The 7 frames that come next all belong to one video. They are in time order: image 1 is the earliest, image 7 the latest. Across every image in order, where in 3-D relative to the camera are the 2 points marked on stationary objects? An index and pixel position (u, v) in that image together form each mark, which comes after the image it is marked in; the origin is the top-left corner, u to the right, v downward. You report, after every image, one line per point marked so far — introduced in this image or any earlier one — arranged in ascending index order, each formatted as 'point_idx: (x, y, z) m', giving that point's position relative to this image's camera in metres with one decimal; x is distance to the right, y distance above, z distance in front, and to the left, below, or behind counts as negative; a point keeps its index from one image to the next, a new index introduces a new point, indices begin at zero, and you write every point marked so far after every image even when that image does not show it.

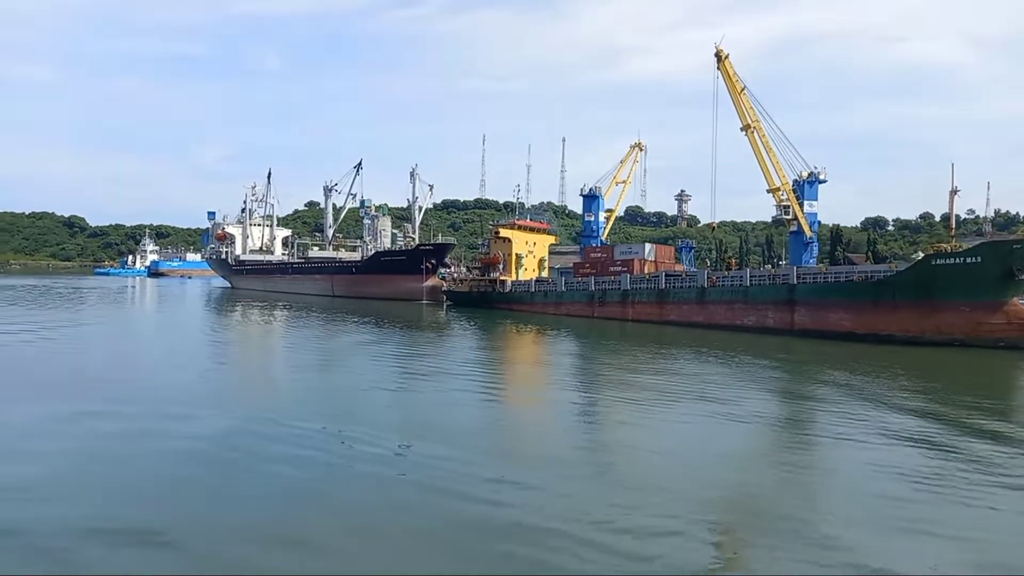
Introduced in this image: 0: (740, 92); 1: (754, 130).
0: (+5.7, +4.8, +17.0) m
1: (+6.2, +4.0, +17.5) m
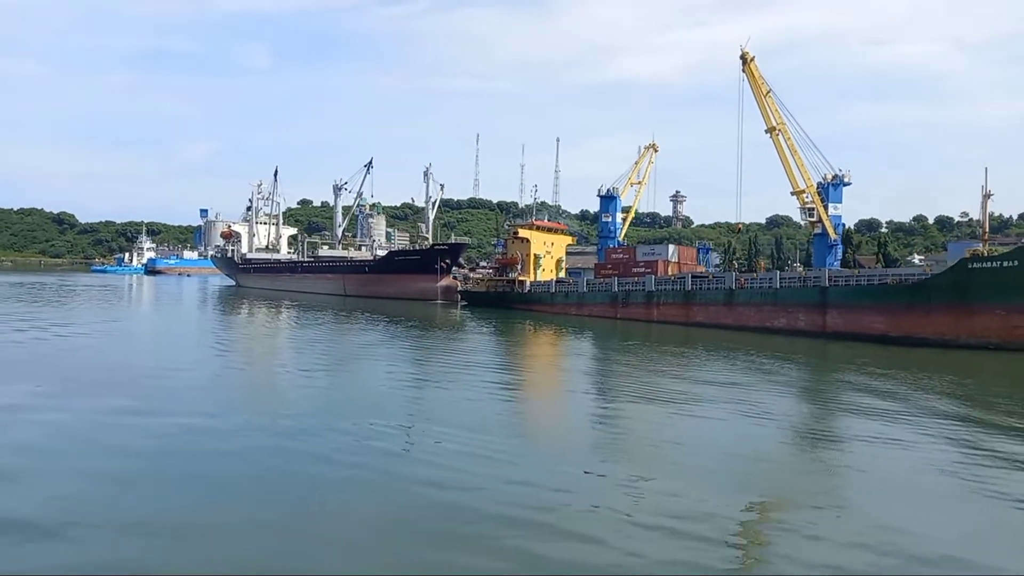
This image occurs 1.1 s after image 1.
0: (+6.3, +4.8, +17.0) m
1: (+6.9, +4.0, +17.4) m
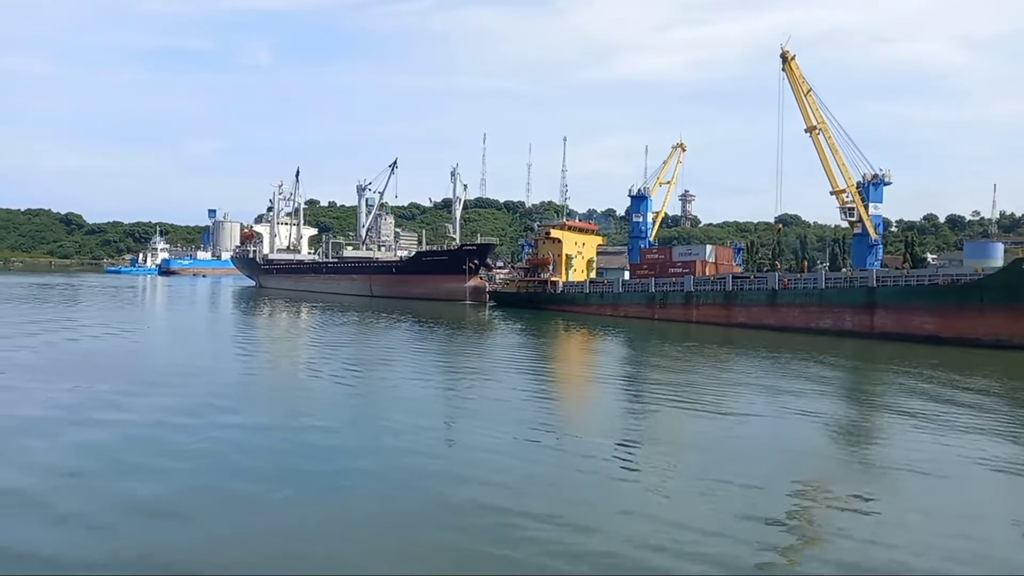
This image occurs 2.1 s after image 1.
0: (+7.3, +4.8, +16.9) m
1: (+7.8, +3.9, +17.4) m
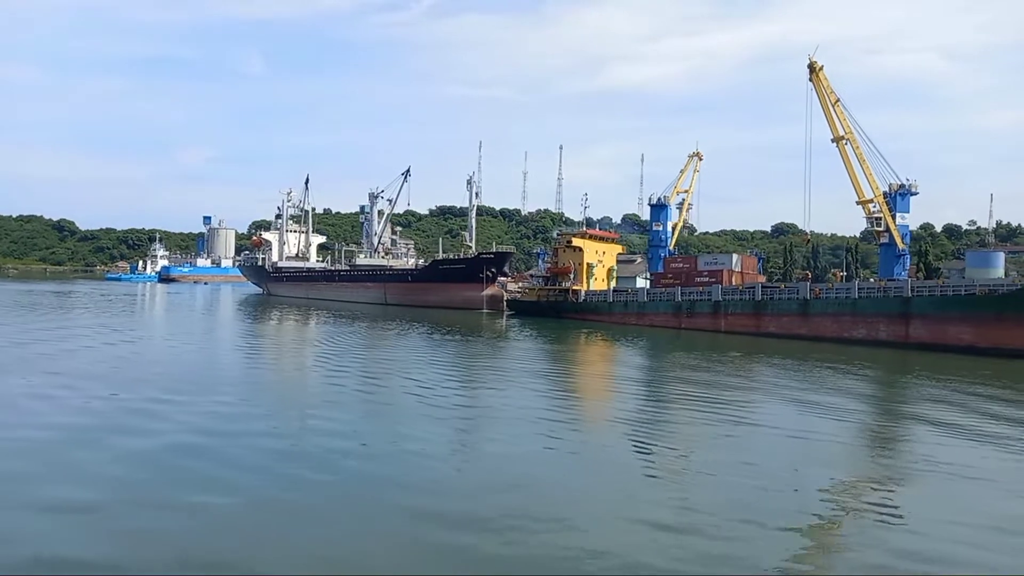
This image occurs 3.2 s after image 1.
0: (+8.0, +4.5, +17.0) m
1: (+8.5, +3.7, +17.4) m
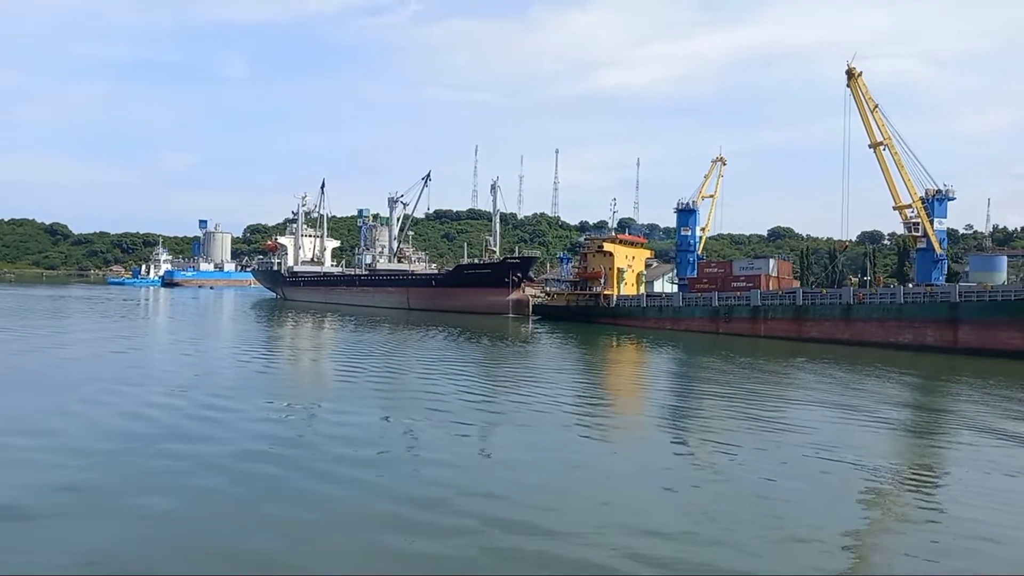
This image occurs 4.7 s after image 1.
0: (+9.0, +4.4, +17.0) m
1: (+9.5, +3.6, +17.5) m
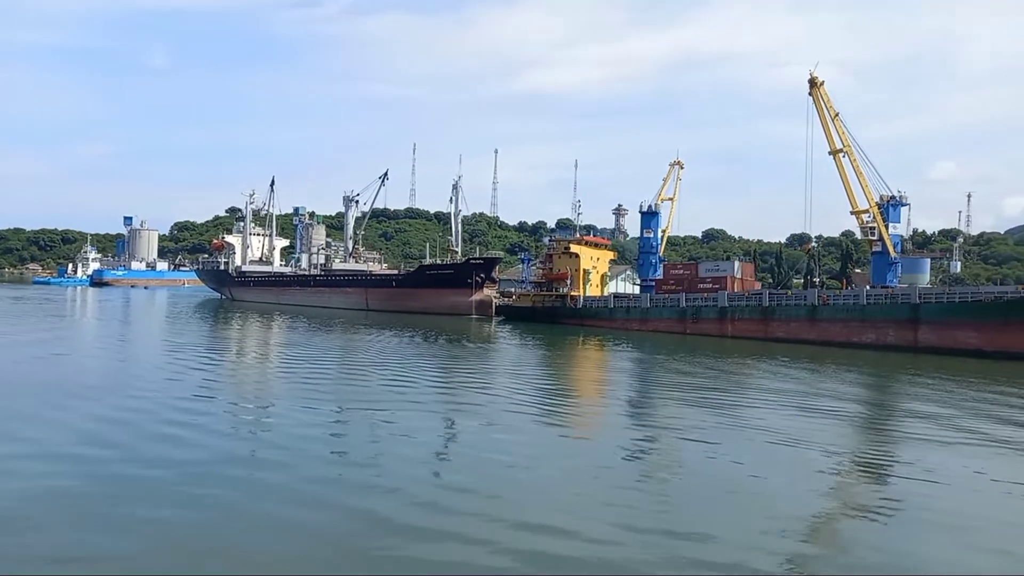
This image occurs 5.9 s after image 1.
0: (+8.3, +4.4, +17.7) m
1: (+8.8, +3.5, +18.2) m
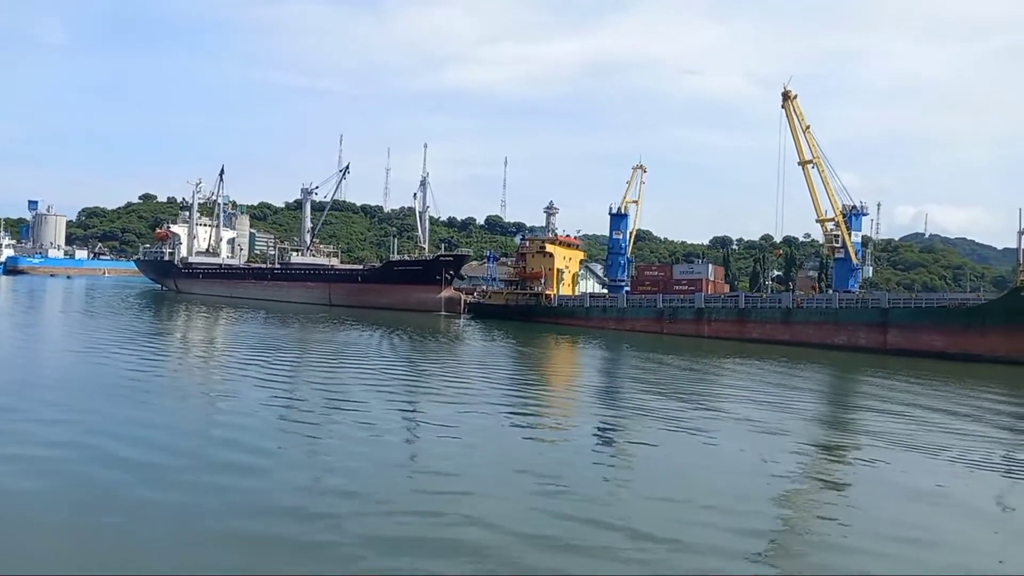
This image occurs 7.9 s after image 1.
0: (+7.9, +4.3, +18.6) m
1: (+8.3, +3.4, +19.1) m
